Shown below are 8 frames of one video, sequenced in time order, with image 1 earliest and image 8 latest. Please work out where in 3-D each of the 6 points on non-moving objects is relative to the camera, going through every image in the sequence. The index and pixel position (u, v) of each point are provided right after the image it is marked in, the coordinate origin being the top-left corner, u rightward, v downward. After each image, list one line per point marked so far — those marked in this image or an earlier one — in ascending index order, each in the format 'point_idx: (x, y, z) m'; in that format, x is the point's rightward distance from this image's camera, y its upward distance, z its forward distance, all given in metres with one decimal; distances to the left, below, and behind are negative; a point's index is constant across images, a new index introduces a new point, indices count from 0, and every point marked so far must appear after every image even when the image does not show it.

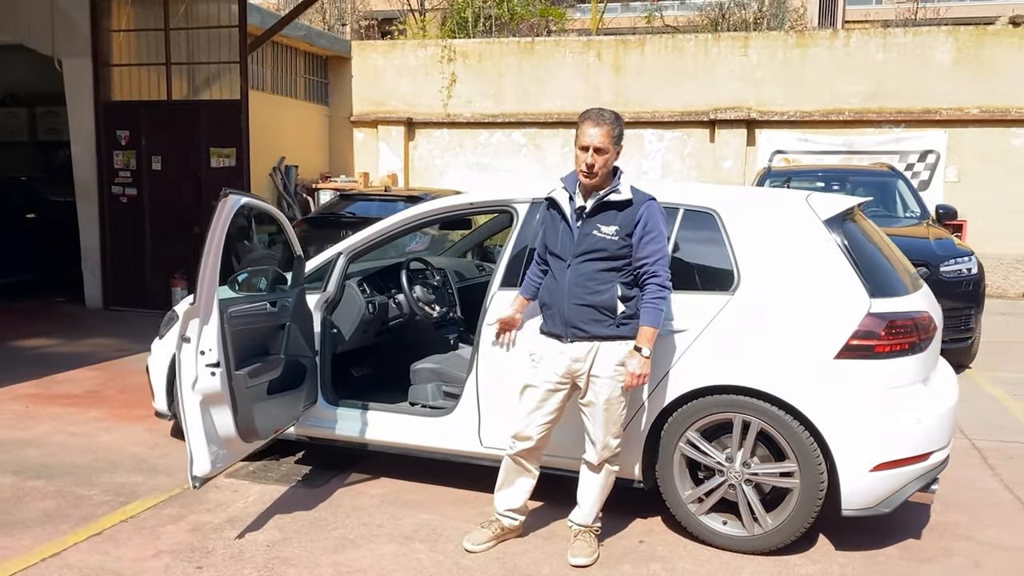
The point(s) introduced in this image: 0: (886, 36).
0: (+5.9, +4.0, +12.8) m
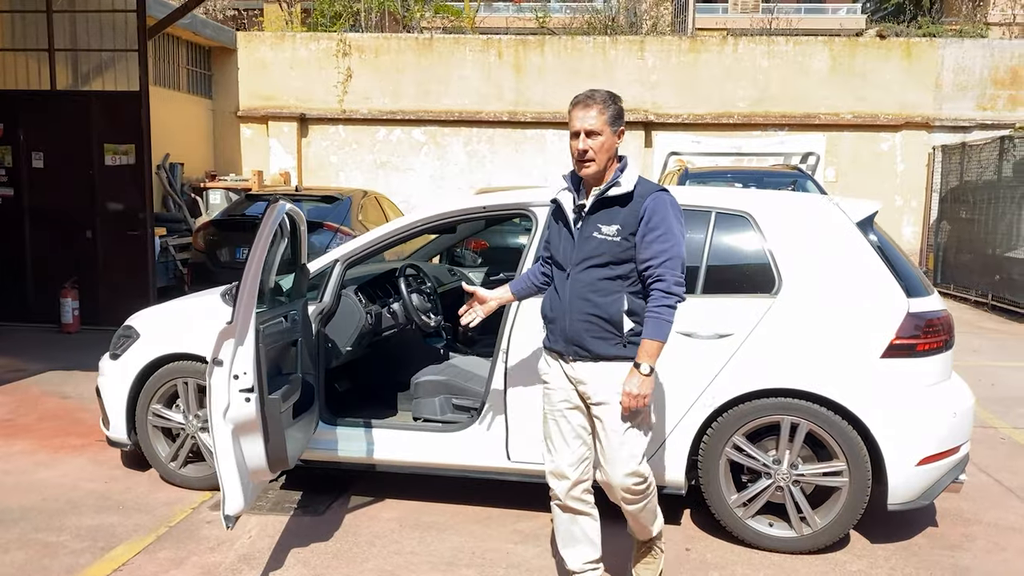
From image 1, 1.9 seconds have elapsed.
0: (+4.3, +4.1, +13.6) m
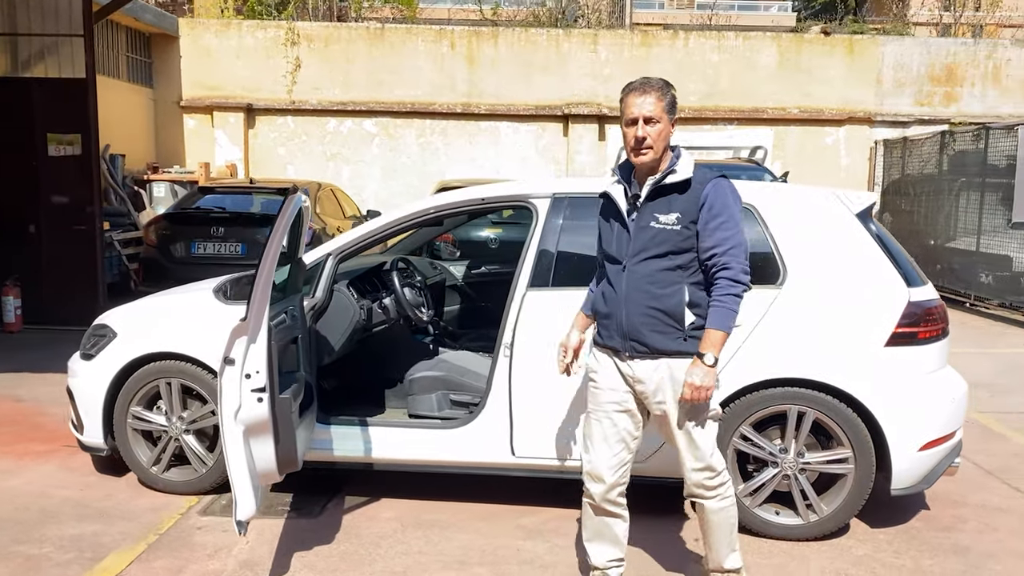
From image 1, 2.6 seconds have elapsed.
0: (+3.5, +4.2, +13.8) m
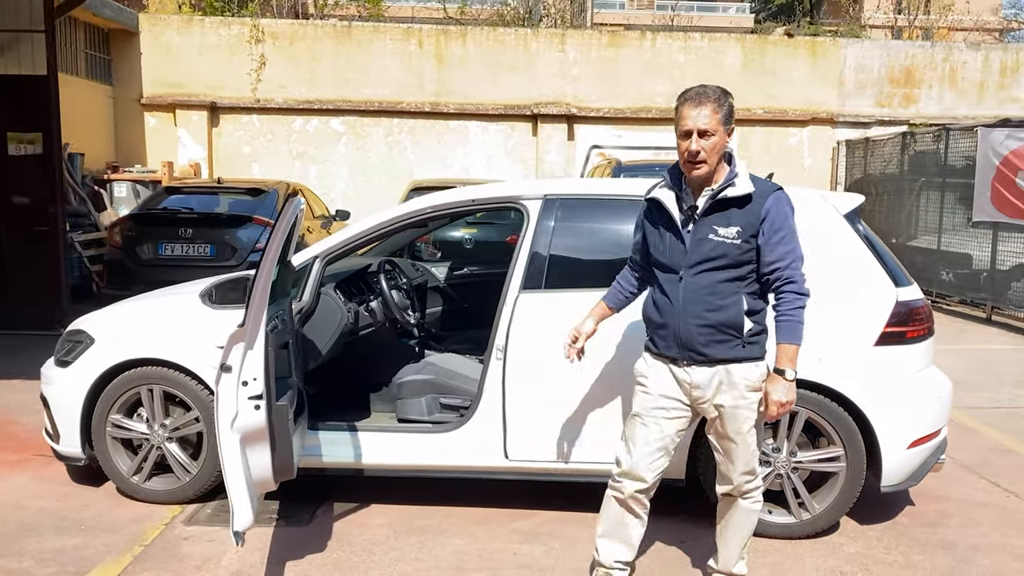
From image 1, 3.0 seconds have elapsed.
0: (+3.0, +4.2, +13.9) m
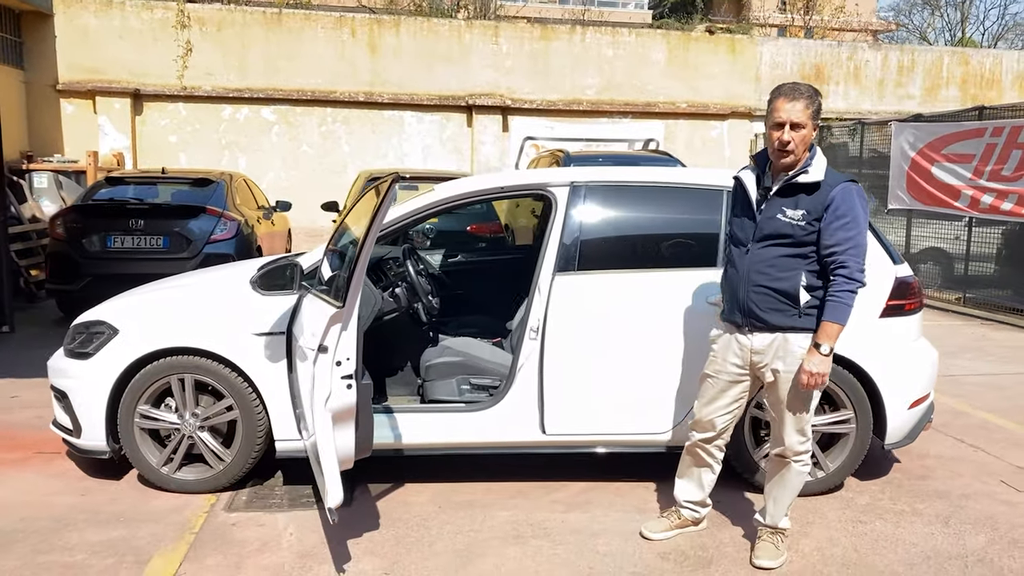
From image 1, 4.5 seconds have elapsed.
0: (+1.8, +4.5, +14.3) m
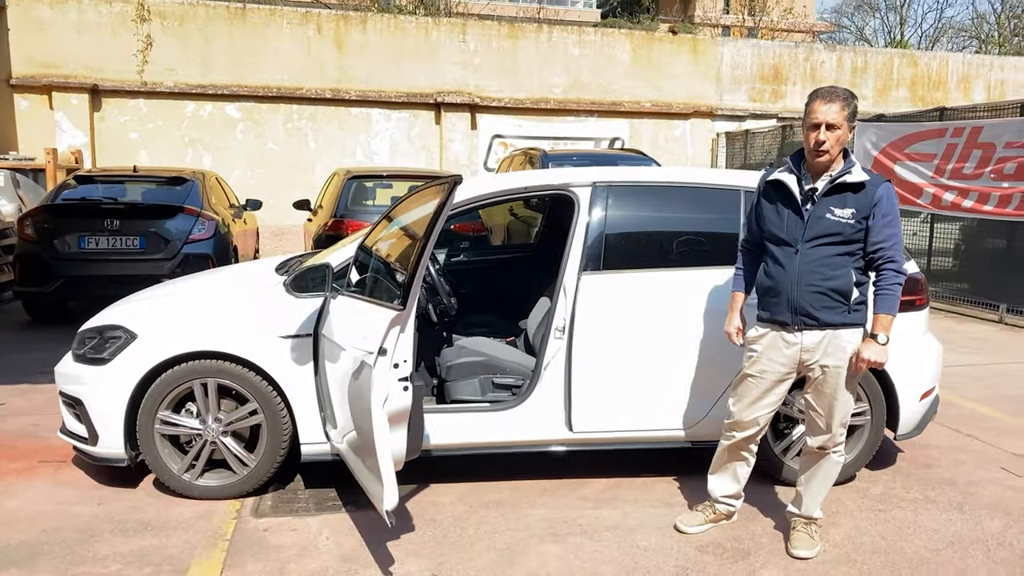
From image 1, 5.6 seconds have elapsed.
0: (+1.2, +4.5, +14.4) m
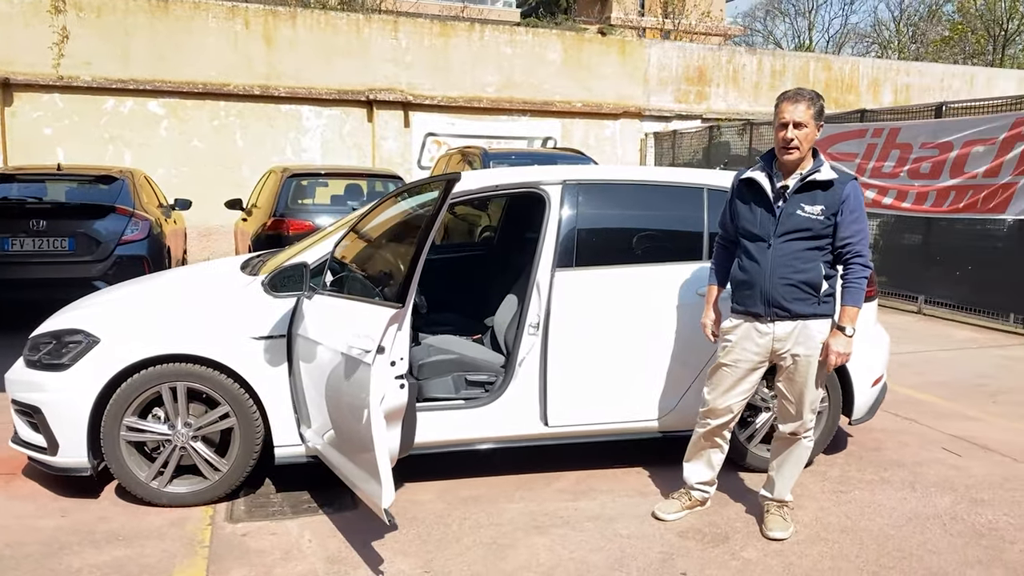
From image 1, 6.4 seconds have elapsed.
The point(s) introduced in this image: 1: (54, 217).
0: (0.0, +4.6, +14.5) m
1: (-4.2, +0.6, +7.5) m
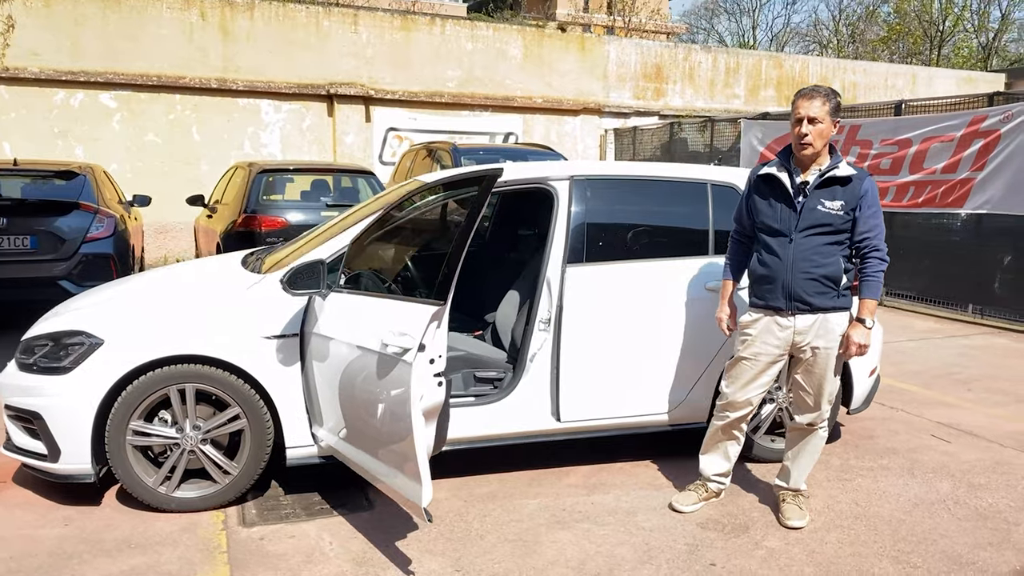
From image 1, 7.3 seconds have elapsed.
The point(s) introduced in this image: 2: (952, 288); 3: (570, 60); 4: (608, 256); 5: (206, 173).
0: (-0.7, +4.6, +14.5) m
1: (-4.4, +0.6, +7.2) m
2: (+4.8, 0.0, +8.9) m
3: (+1.1, +4.4, +15.4) m
4: (+0.5, +0.2, +4.1) m
5: (-4.9, +1.8, +12.9) m
